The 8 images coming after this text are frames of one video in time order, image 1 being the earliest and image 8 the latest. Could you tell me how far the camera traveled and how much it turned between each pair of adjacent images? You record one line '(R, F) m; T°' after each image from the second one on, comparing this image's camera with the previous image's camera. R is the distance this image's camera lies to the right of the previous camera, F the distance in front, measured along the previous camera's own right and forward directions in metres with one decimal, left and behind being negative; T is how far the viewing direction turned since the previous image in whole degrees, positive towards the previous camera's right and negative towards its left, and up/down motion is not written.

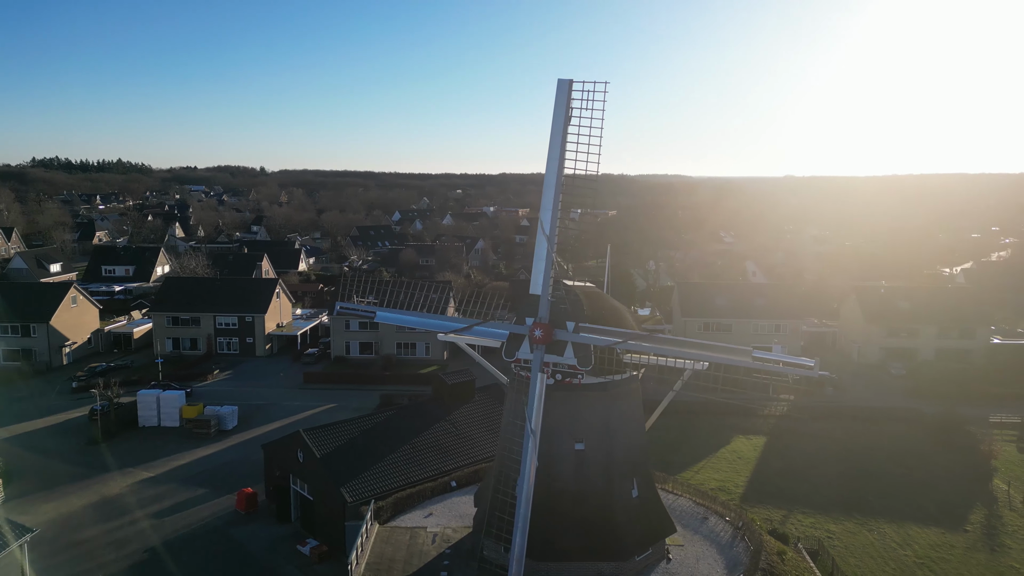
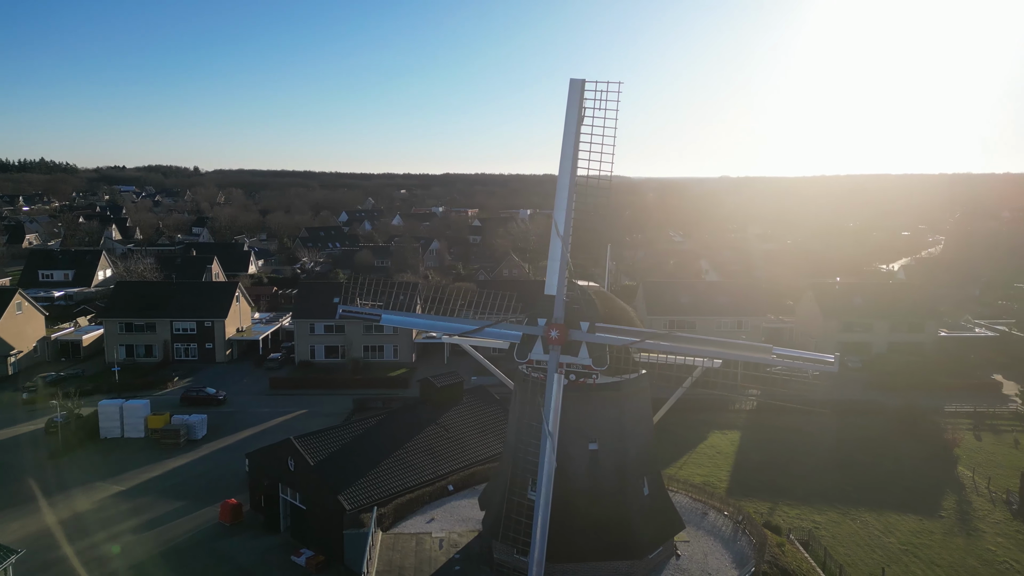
(-0.9, +0.1) m; +4°
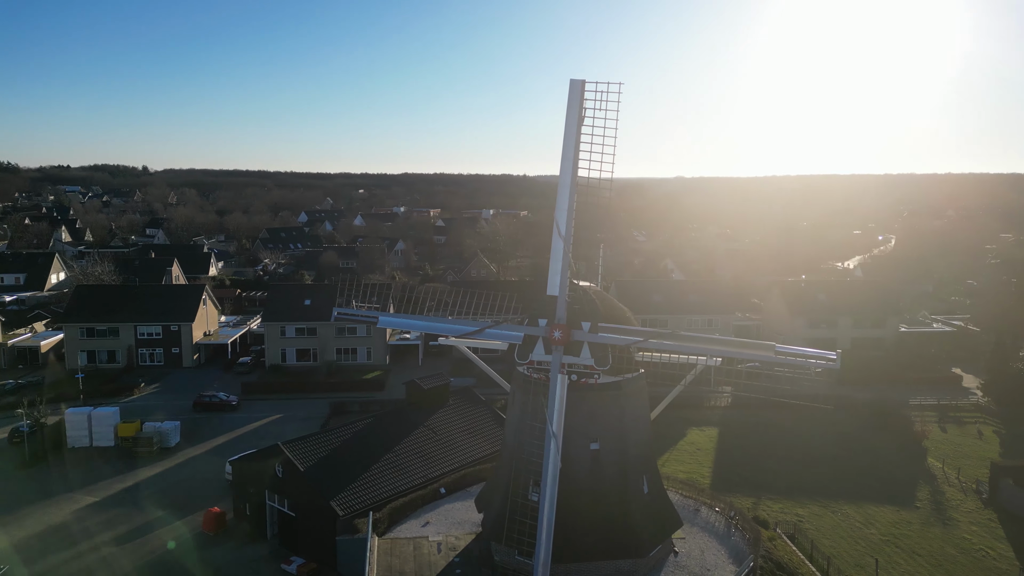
(-0.6, +0.1) m; +3°
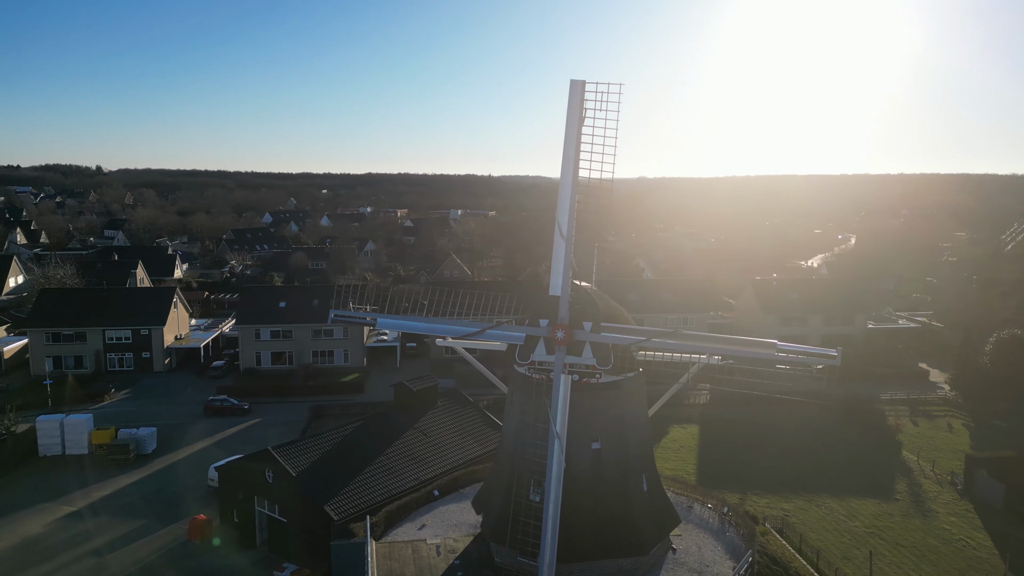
(-0.5, 0.0) m; +3°
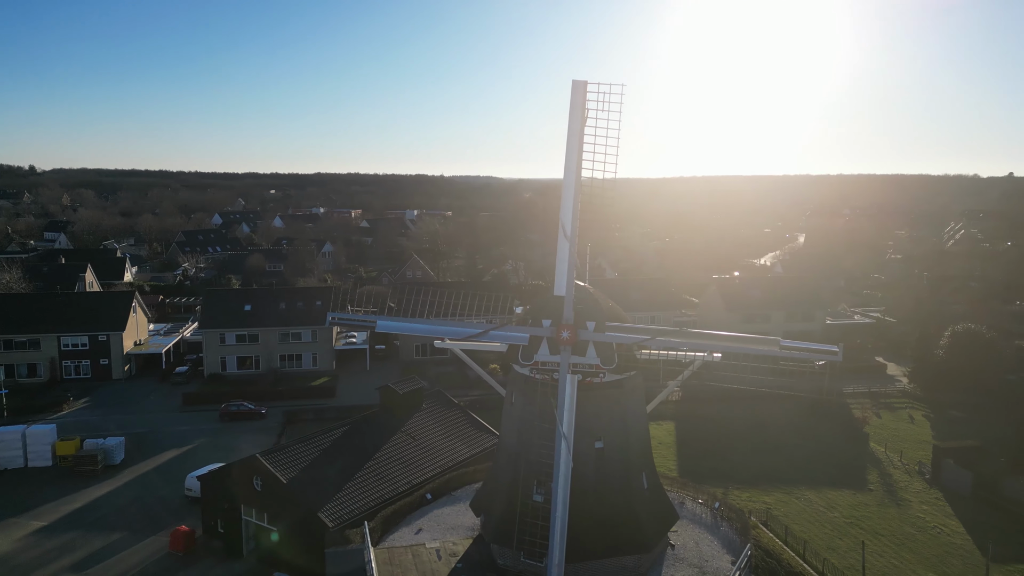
(-0.7, +0.1) m; +4°
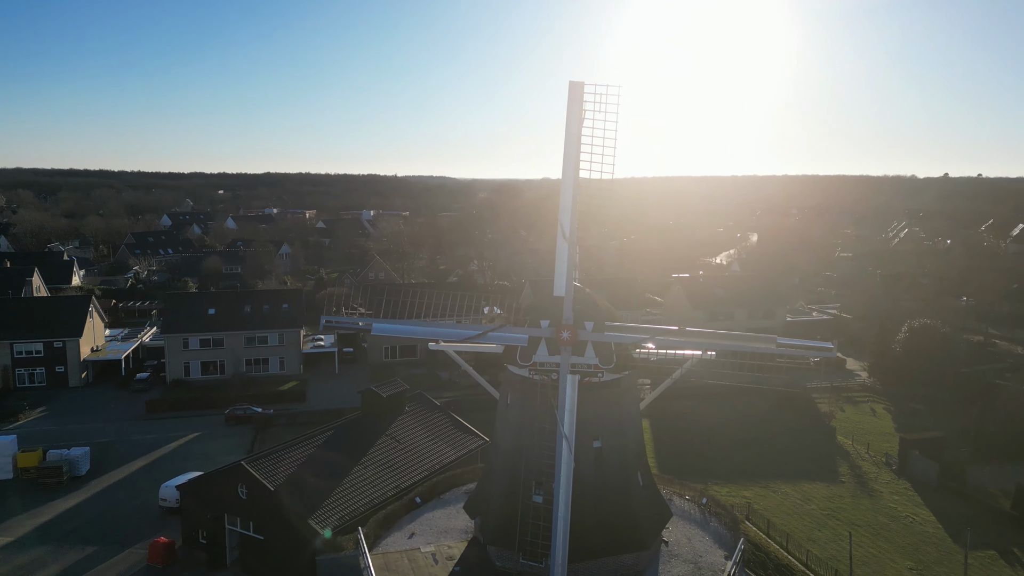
(-0.6, 0.0) m; +4°
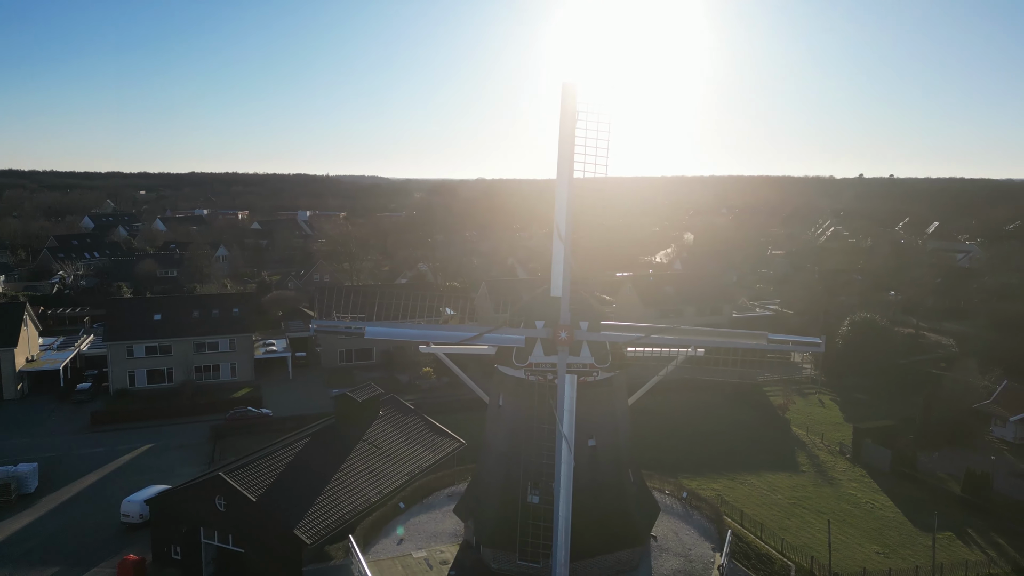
(-0.8, +0.1) m; +5°
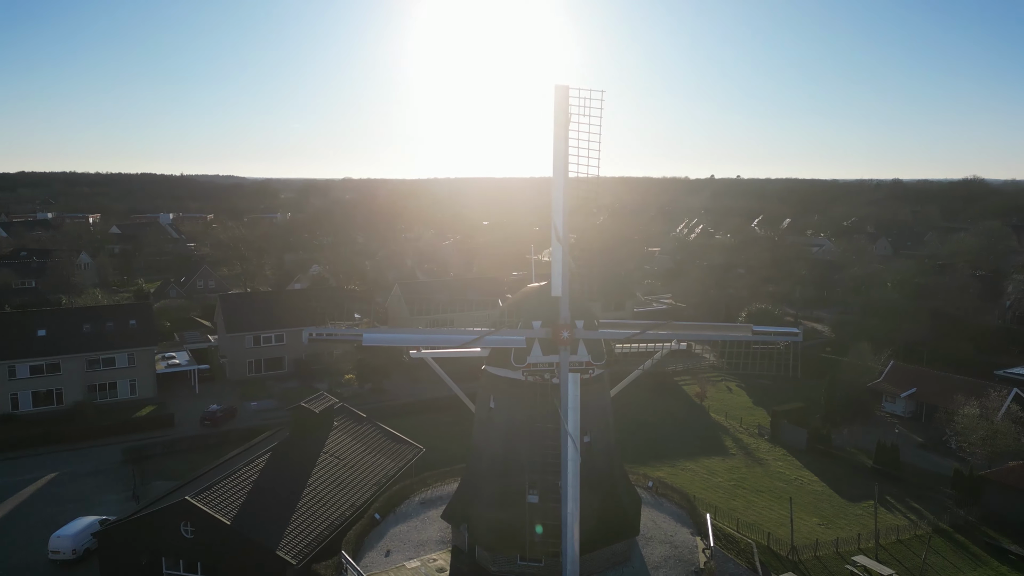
(-1.7, +0.2) m; +10°
